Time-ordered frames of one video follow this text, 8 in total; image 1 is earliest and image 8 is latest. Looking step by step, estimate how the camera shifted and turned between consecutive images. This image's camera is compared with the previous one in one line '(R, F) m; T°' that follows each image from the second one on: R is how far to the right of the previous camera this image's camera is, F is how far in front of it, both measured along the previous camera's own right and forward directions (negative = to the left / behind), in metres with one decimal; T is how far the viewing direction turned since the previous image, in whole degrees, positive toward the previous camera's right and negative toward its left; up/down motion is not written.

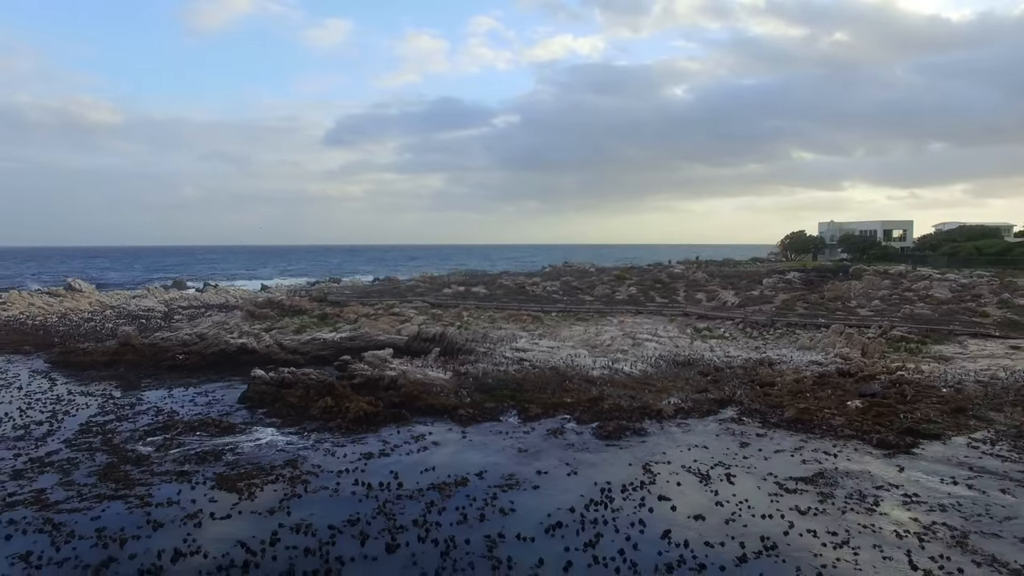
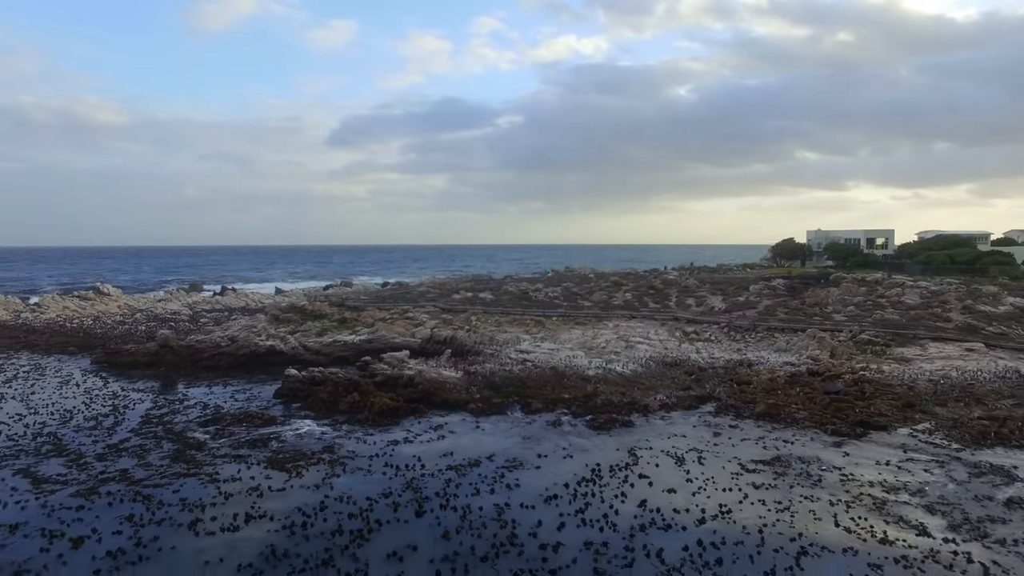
(0.0, -1.8) m; 0°
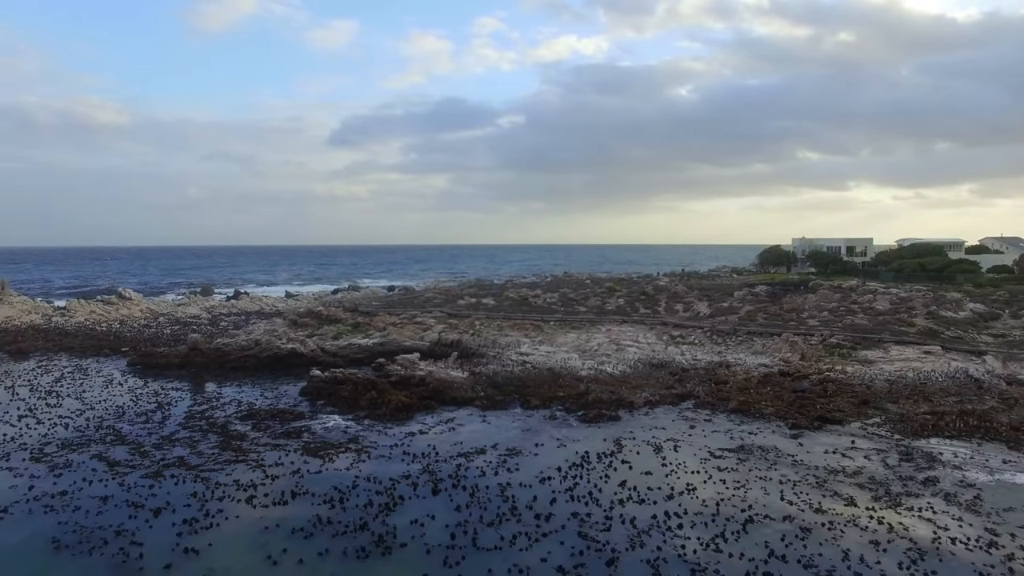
(0.0, -1.8) m; 0°
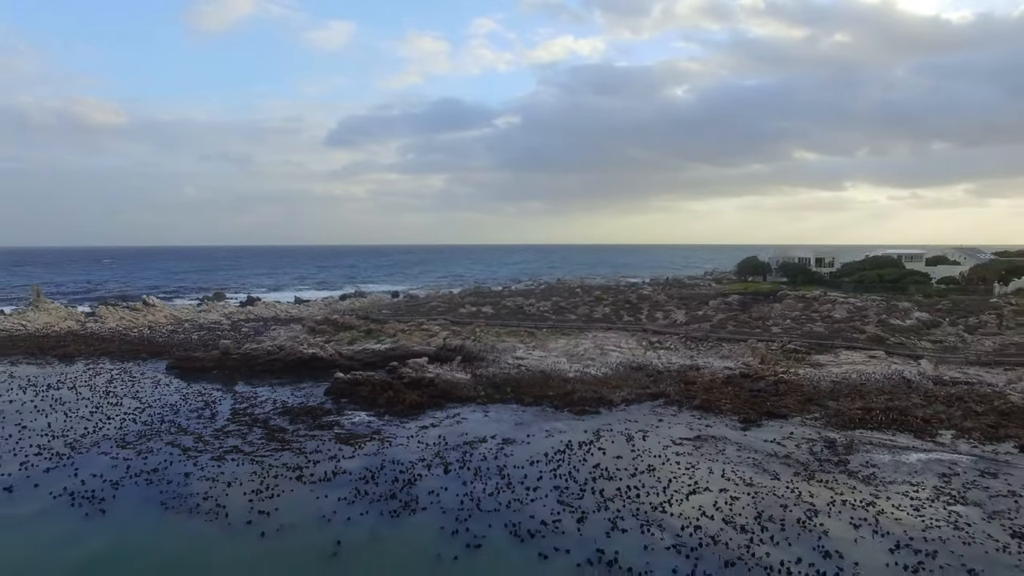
(0.0, -2.7) m; 0°
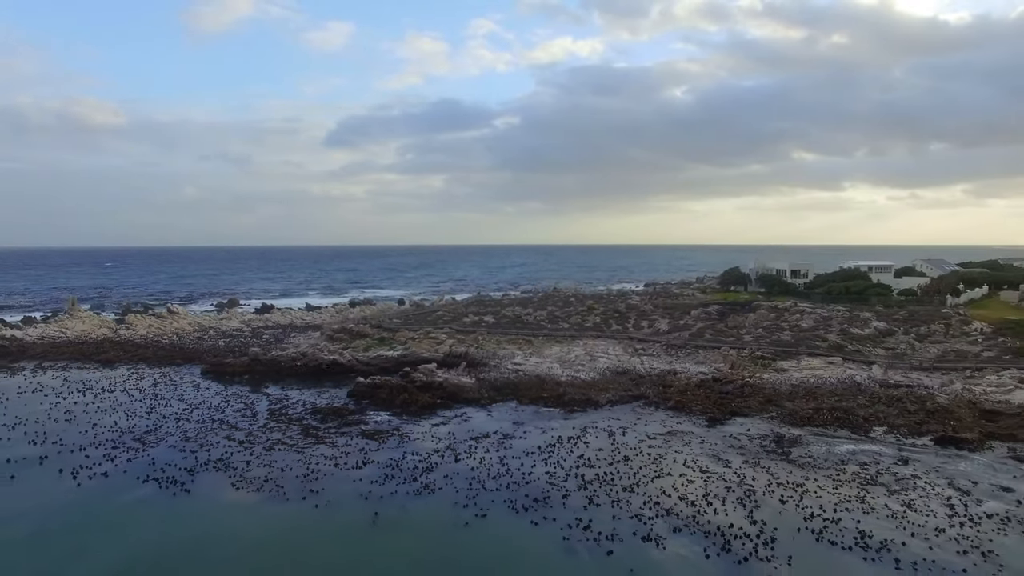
(0.0, -2.8) m; 0°
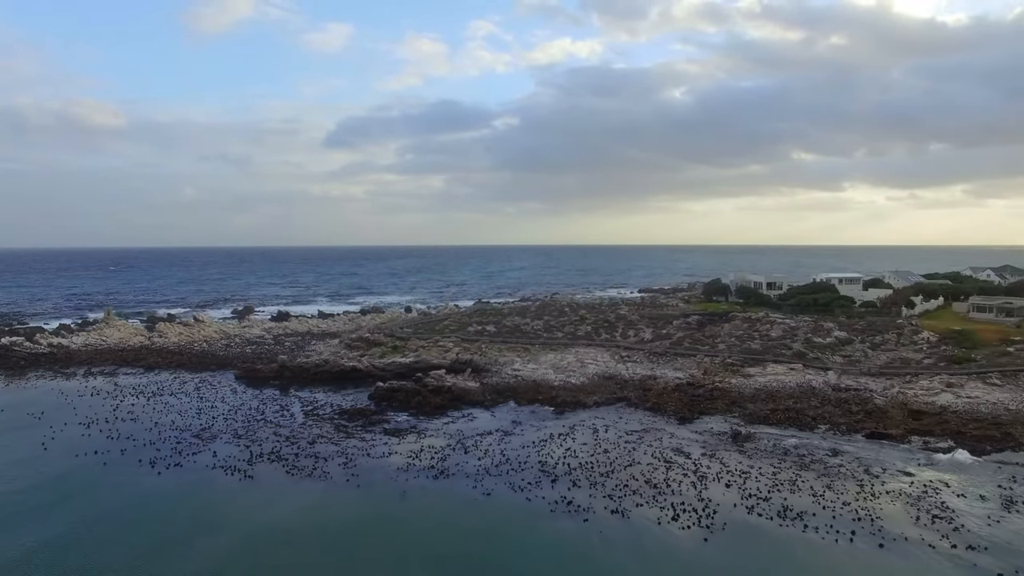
(0.0, -3.4) m; 0°
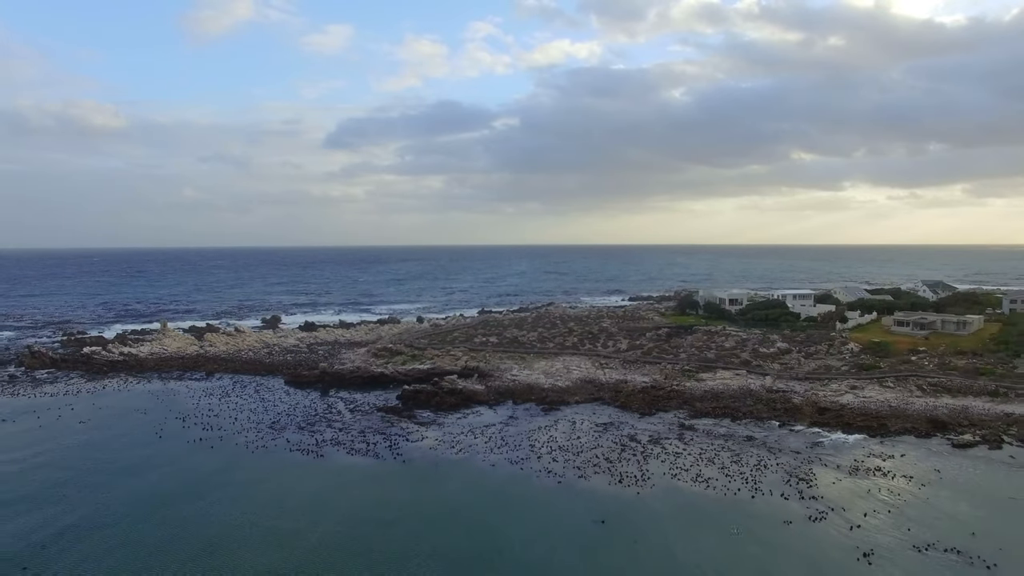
(+0.1, -6.7) m; 0°
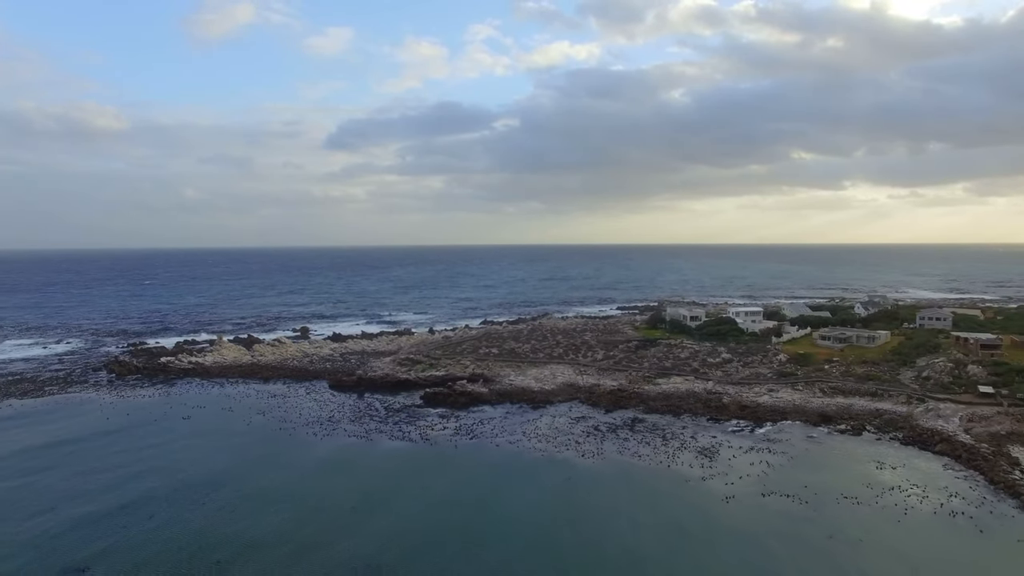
(+0.2, -9.4) m; 0°
